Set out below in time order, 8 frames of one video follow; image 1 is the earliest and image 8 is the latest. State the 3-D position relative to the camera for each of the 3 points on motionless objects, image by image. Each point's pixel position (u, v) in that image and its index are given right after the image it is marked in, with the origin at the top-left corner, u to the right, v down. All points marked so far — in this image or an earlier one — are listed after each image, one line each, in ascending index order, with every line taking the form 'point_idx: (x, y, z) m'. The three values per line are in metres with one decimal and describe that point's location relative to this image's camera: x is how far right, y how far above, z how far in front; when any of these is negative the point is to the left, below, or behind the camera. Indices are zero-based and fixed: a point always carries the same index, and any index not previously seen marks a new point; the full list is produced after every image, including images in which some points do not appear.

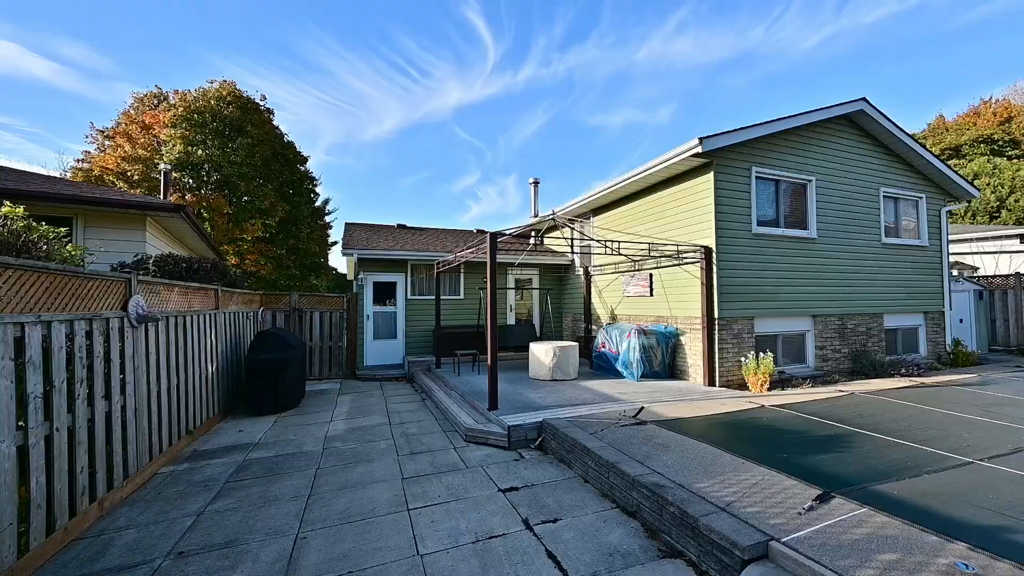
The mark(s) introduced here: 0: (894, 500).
0: (+2.6, -1.5, +2.8) m
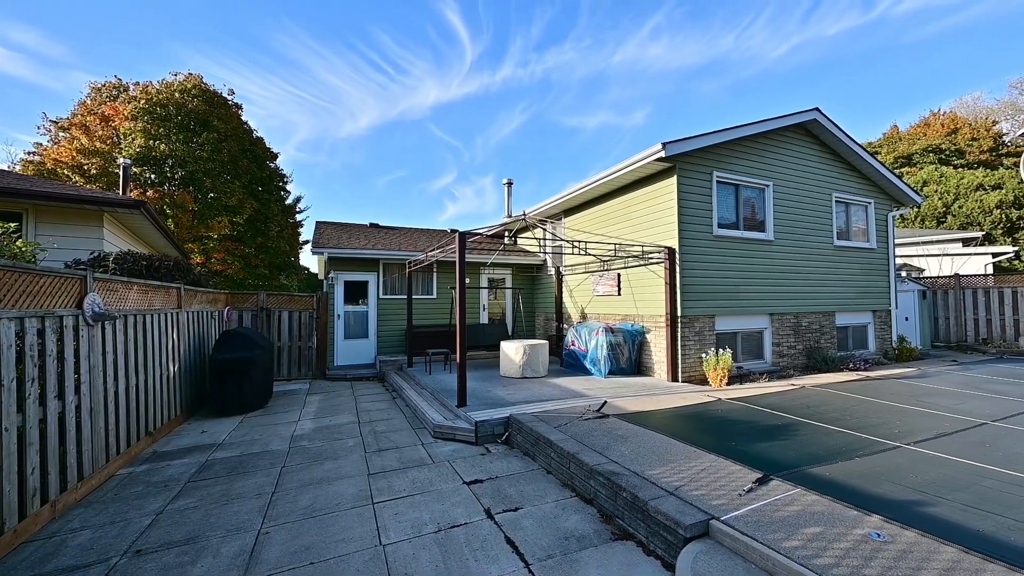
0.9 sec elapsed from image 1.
0: (+2.3, -1.4, +3.0) m
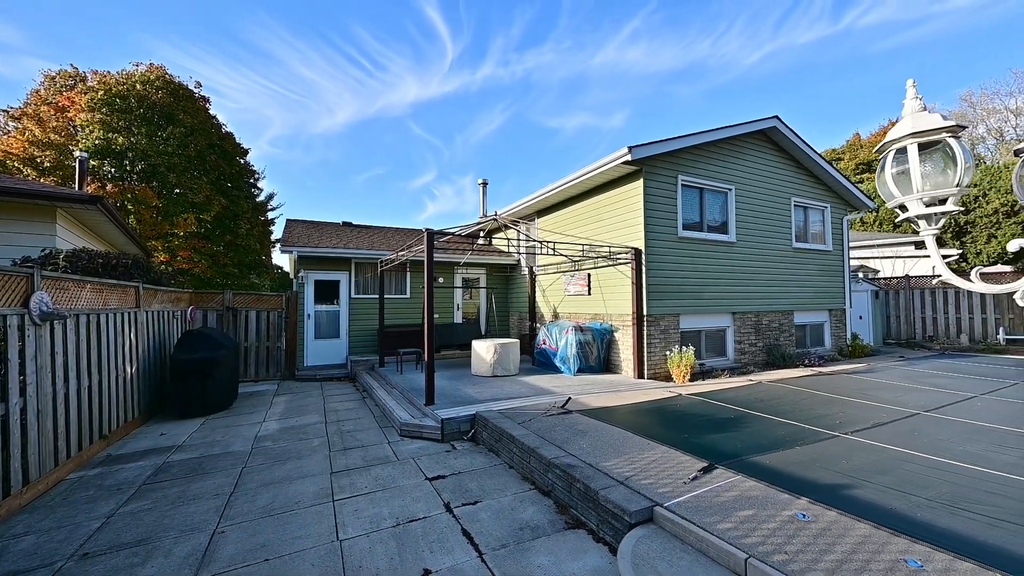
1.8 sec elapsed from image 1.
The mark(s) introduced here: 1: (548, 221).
0: (+2.0, -1.4, +3.2) m
1: (+0.9, +1.7, +10.0) m
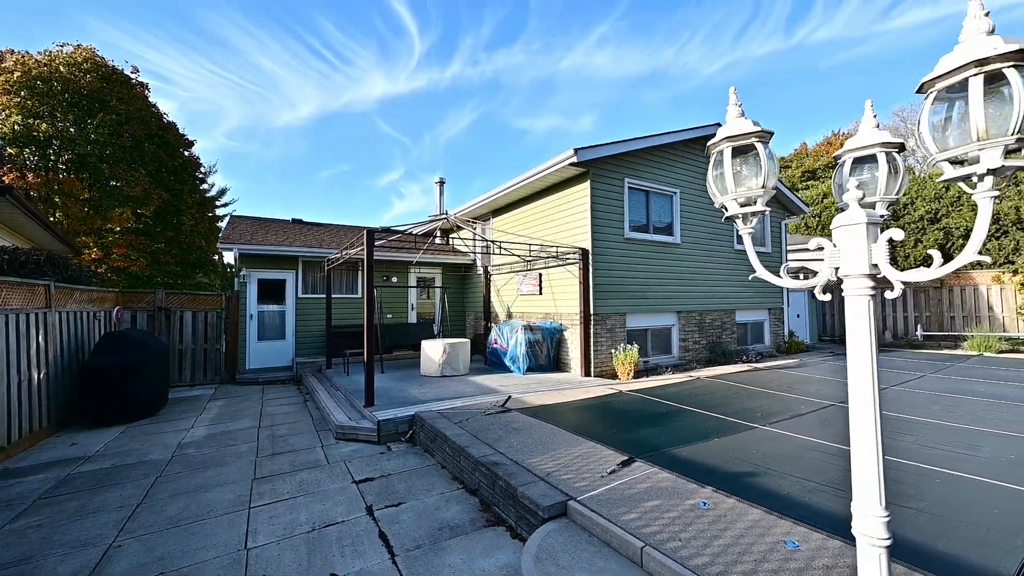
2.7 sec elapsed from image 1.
0: (+1.4, -1.4, +3.4) m
1: (-0.2, +1.7, +10.0) m
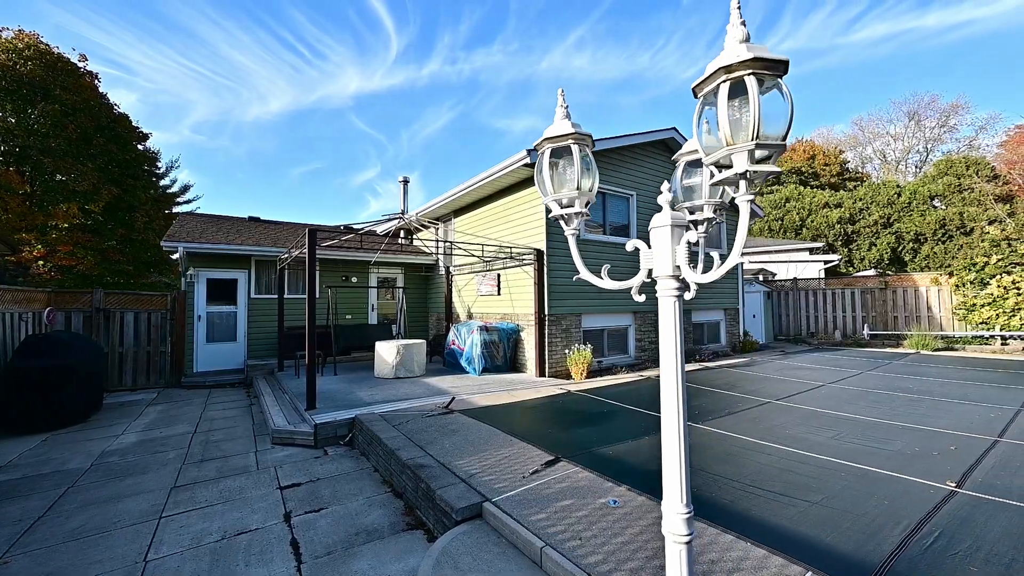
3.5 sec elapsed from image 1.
0: (+0.8, -1.4, +3.4) m
1: (-1.2, +1.7, +10.0) m
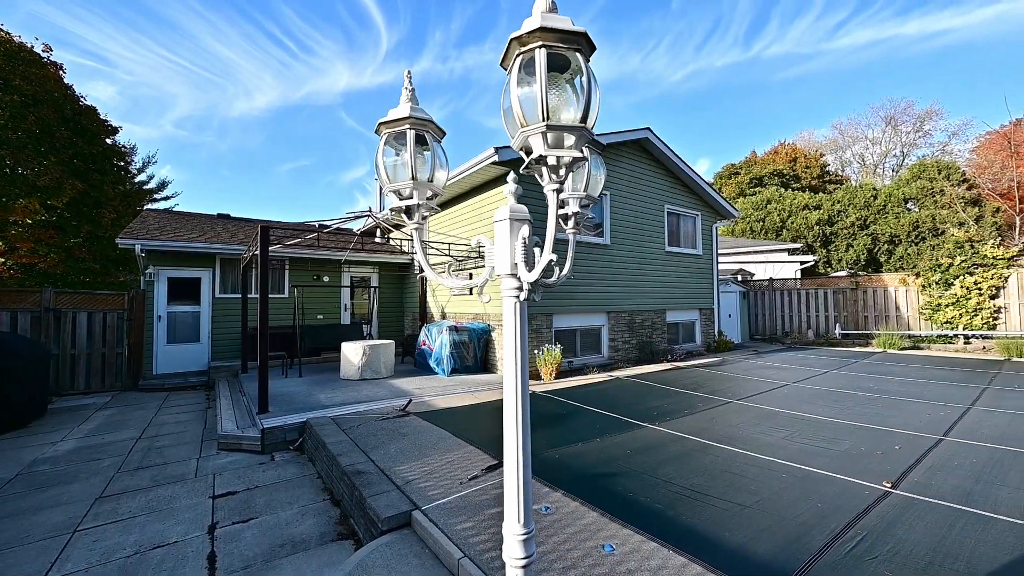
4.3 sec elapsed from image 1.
0: (+0.3, -1.4, +3.3) m
1: (-1.8, +1.7, +9.8) m
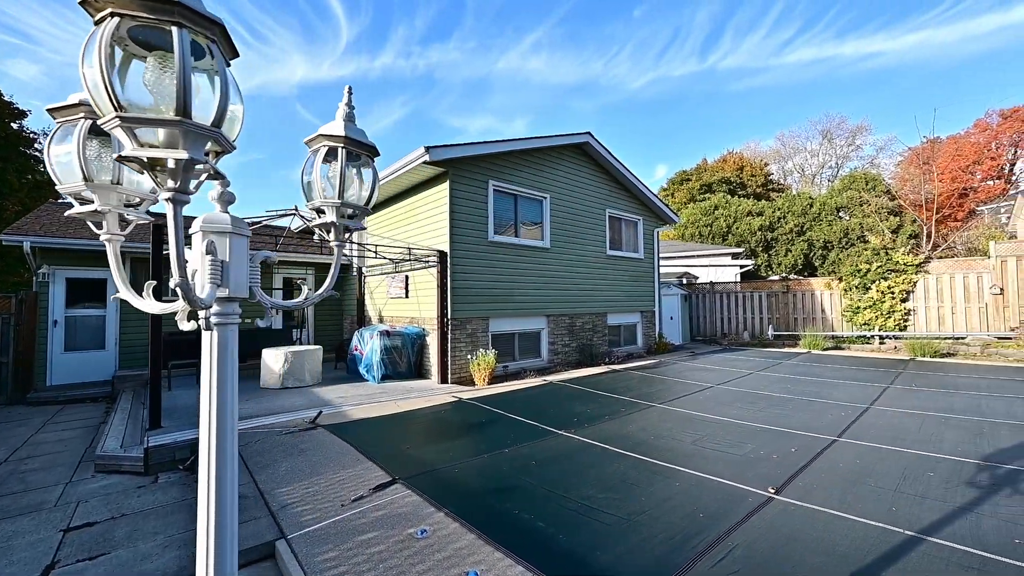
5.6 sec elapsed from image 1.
0: (-0.5, -1.5, +3.2) m
1: (-3.2, +1.6, +9.5) m
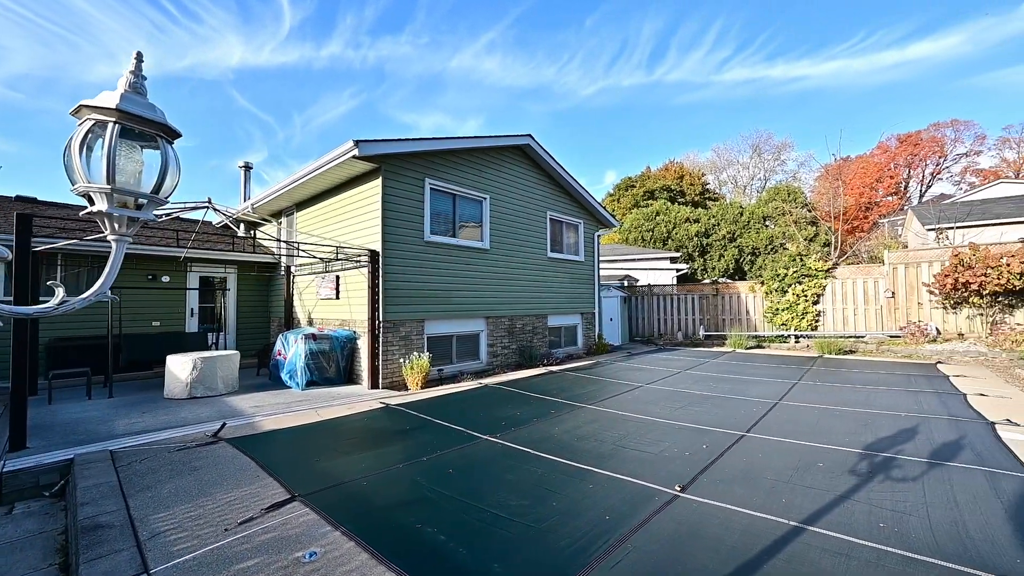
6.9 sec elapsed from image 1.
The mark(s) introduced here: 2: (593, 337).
0: (-1.2, -1.5, +3.0) m
1: (-4.5, +1.6, +8.9) m
2: (+2.3, -1.4, +11.8) m
